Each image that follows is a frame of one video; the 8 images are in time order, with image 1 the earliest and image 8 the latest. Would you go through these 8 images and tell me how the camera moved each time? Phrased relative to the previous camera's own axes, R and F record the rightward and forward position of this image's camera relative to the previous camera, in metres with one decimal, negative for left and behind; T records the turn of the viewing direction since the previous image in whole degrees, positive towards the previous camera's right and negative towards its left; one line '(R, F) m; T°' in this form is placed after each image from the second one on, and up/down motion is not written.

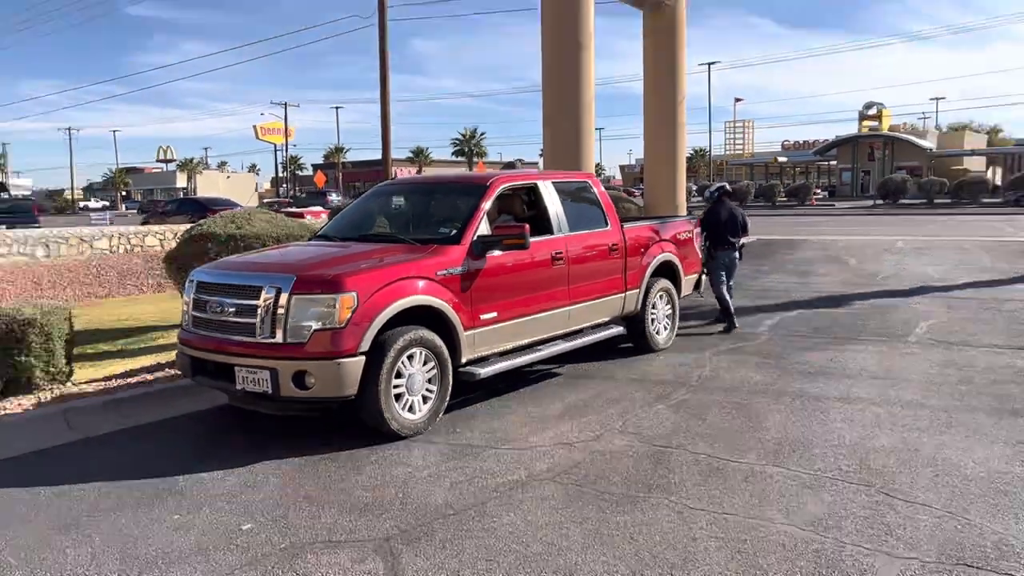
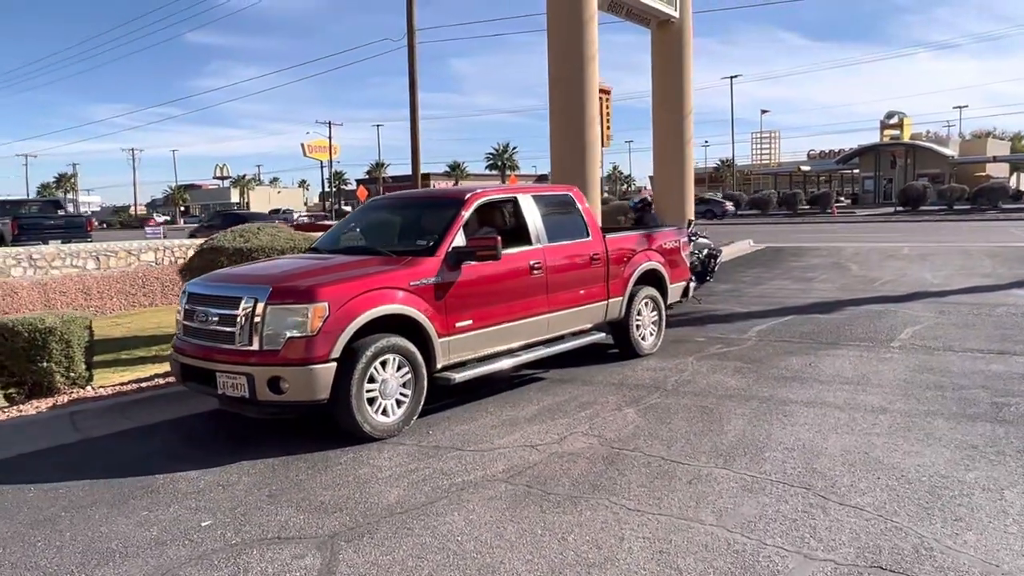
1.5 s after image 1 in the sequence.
(+0.5, -0.2) m; -2°
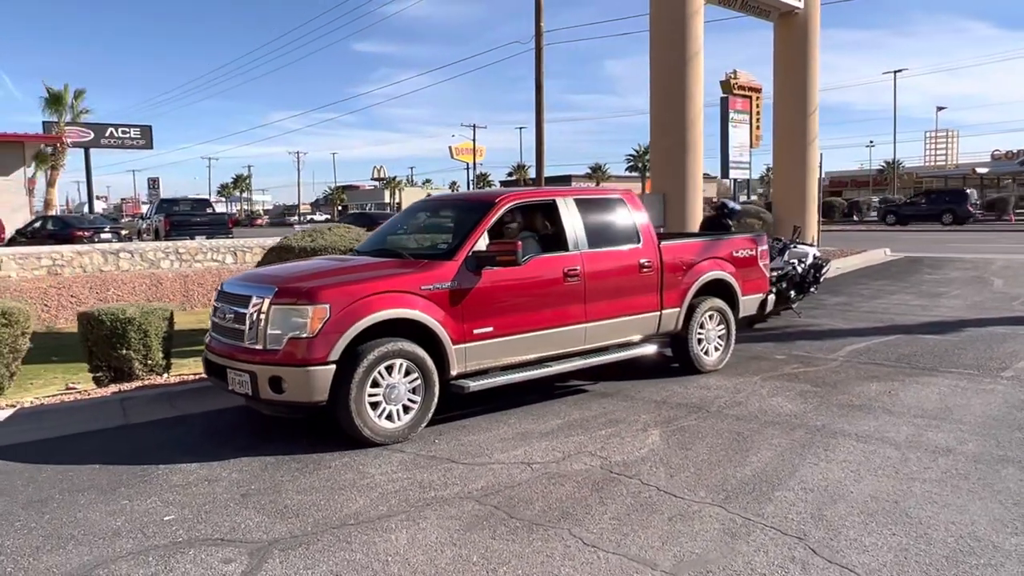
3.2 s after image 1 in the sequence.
(+1.0, +0.4) m; -11°
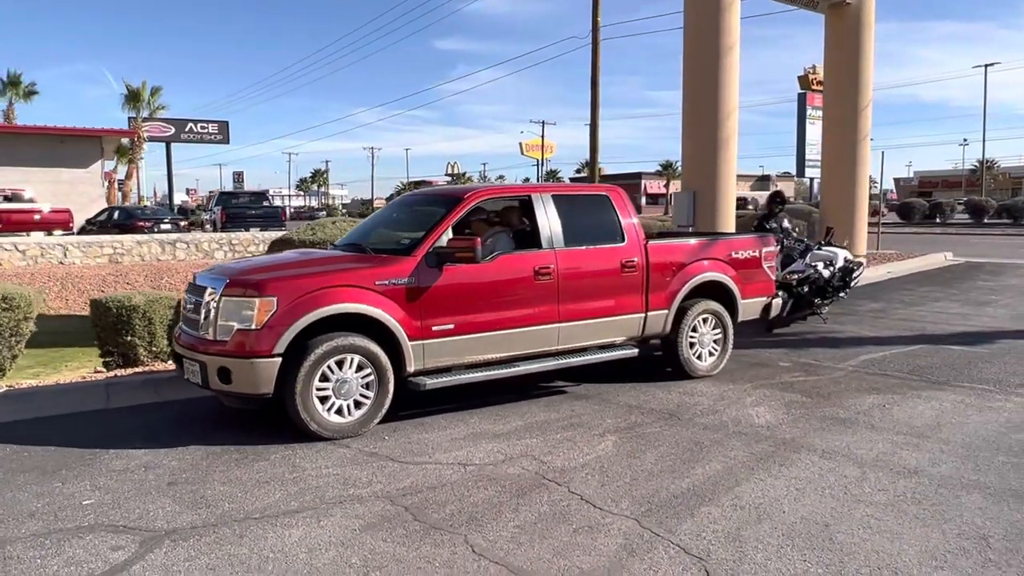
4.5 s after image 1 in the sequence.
(+0.9, +0.2) m; -6°
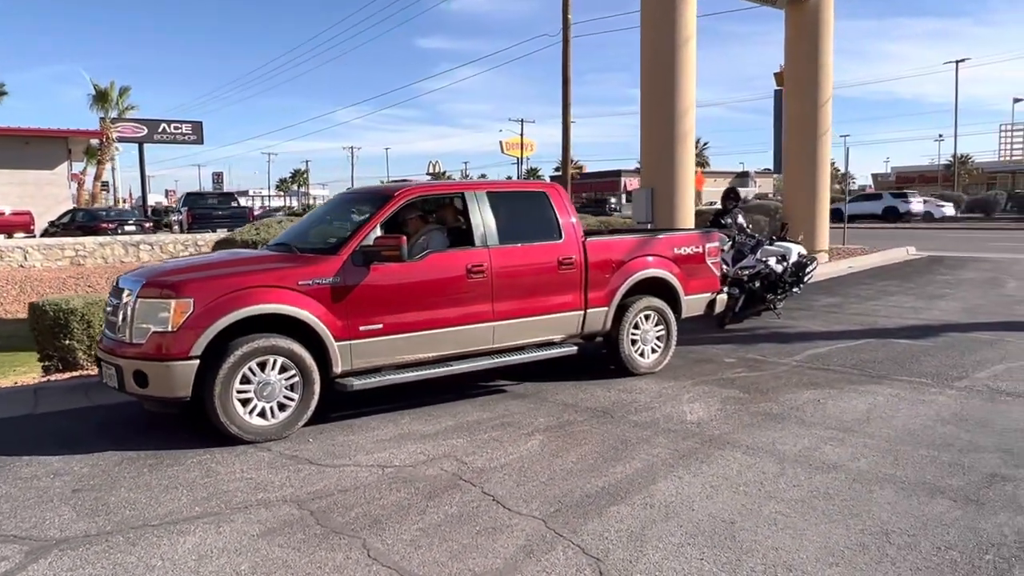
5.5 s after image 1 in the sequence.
(+0.4, +0.1) m; +1°
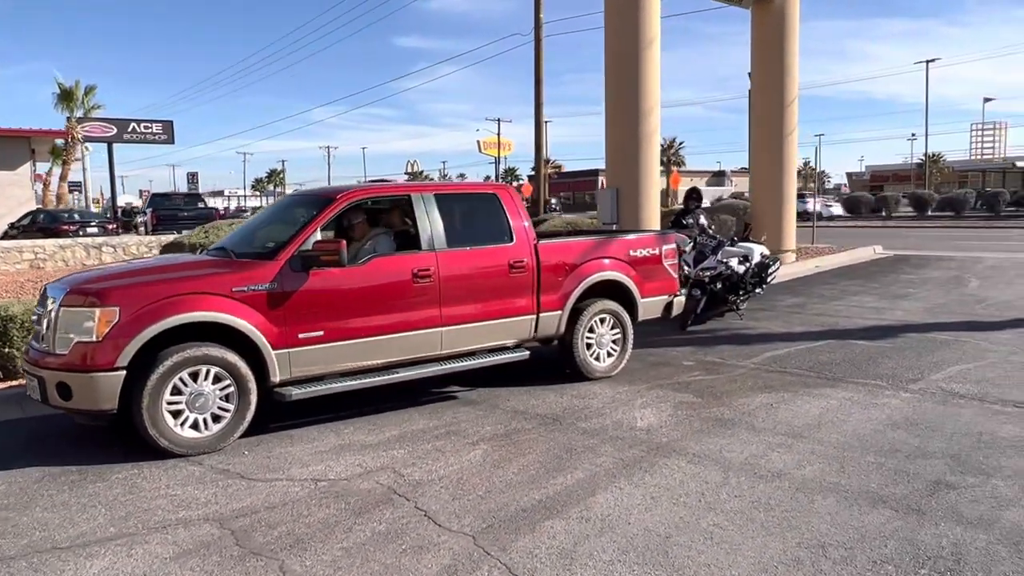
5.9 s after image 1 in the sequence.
(+0.3, +0.1) m; +1°
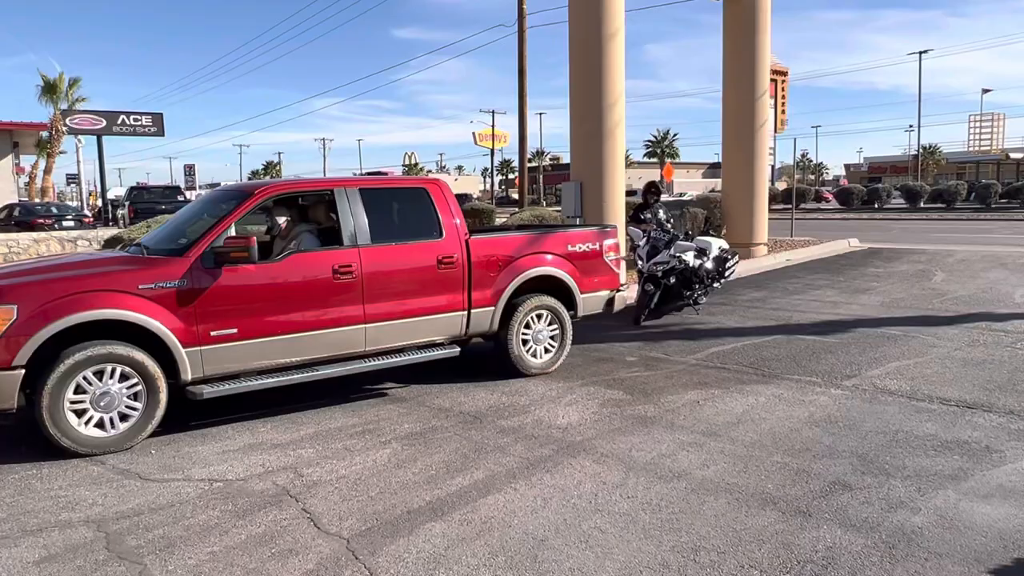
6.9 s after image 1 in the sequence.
(+0.6, +0.1) m; 0°
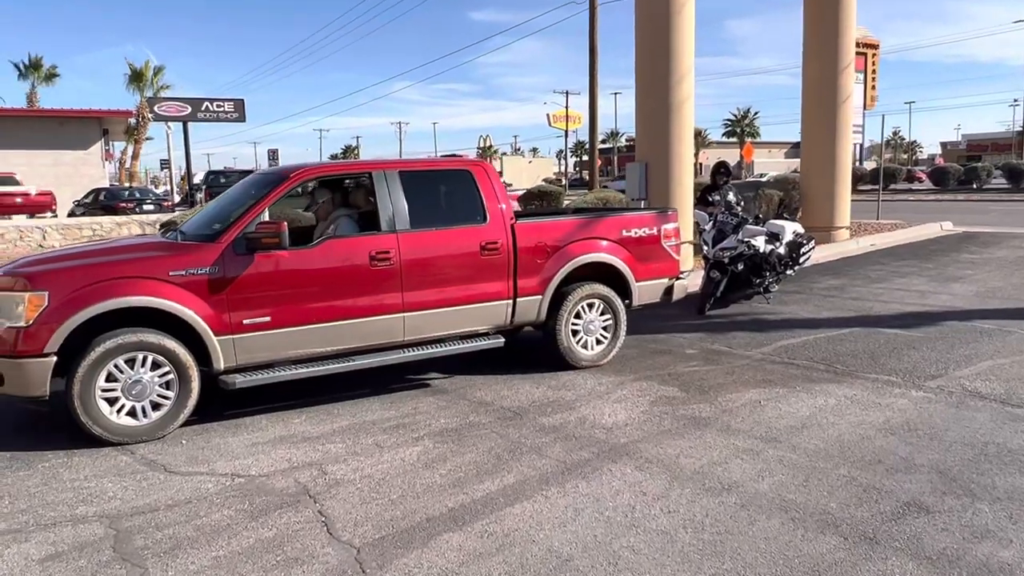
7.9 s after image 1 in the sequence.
(+0.2, +0.4) m; -6°
